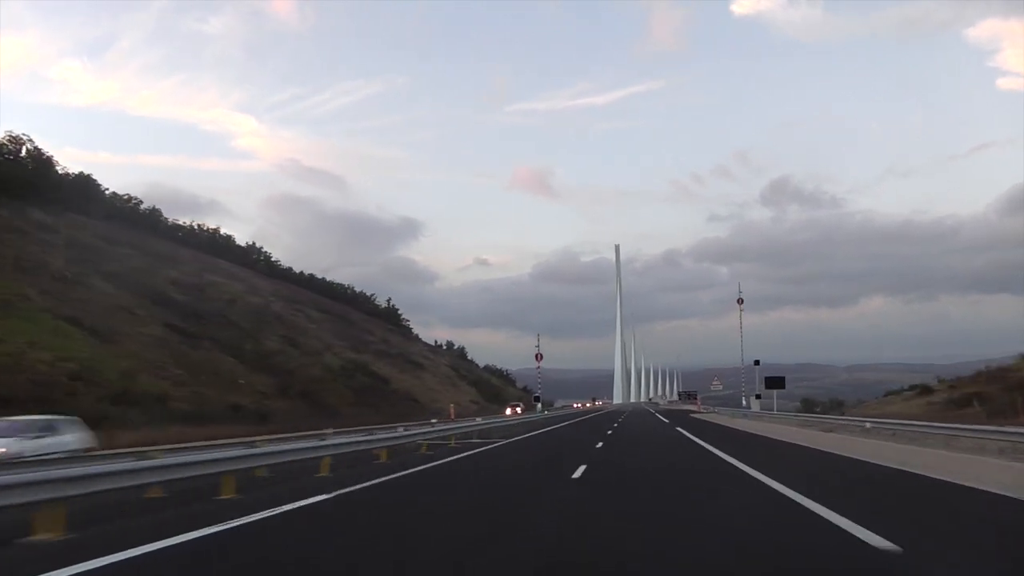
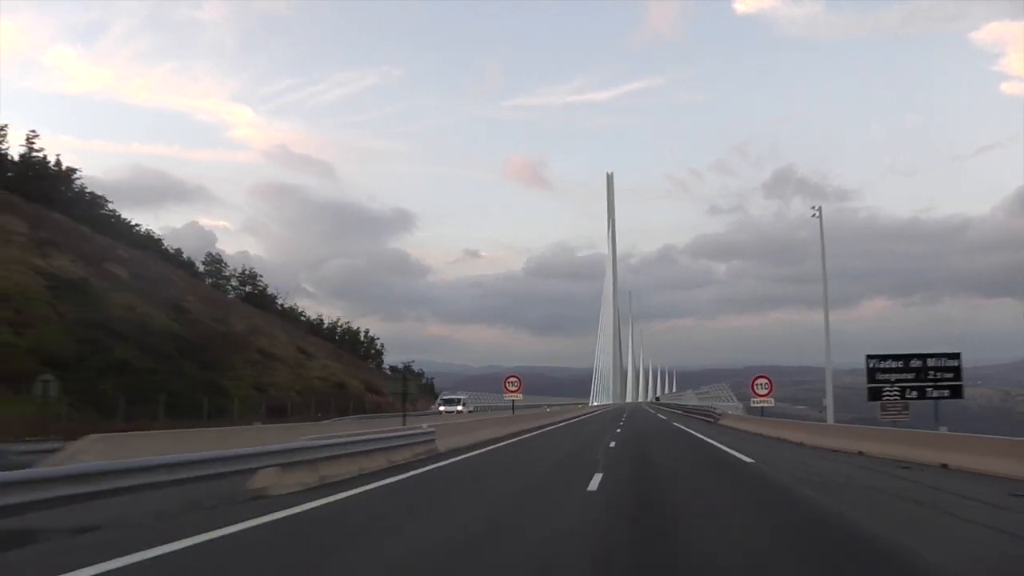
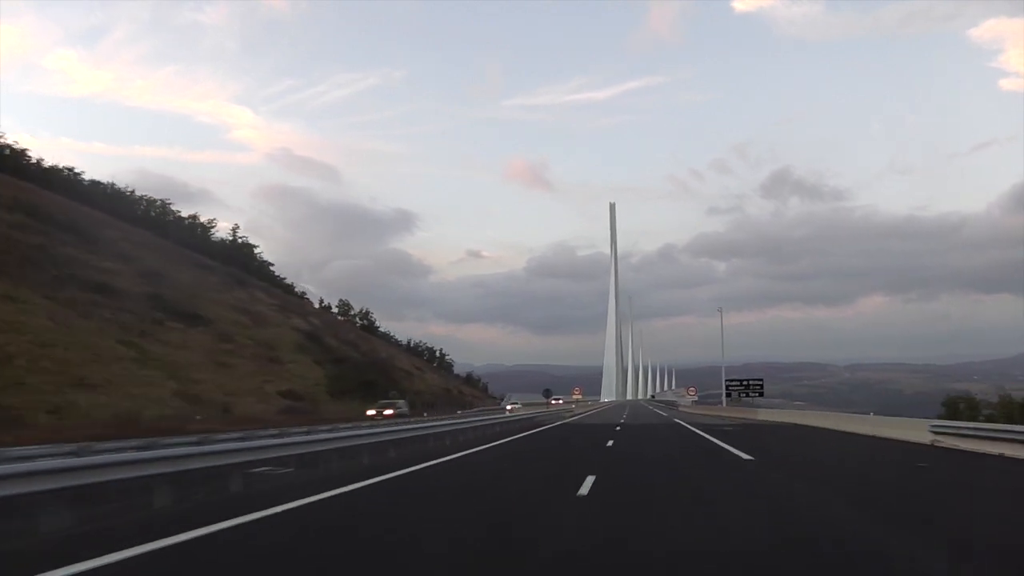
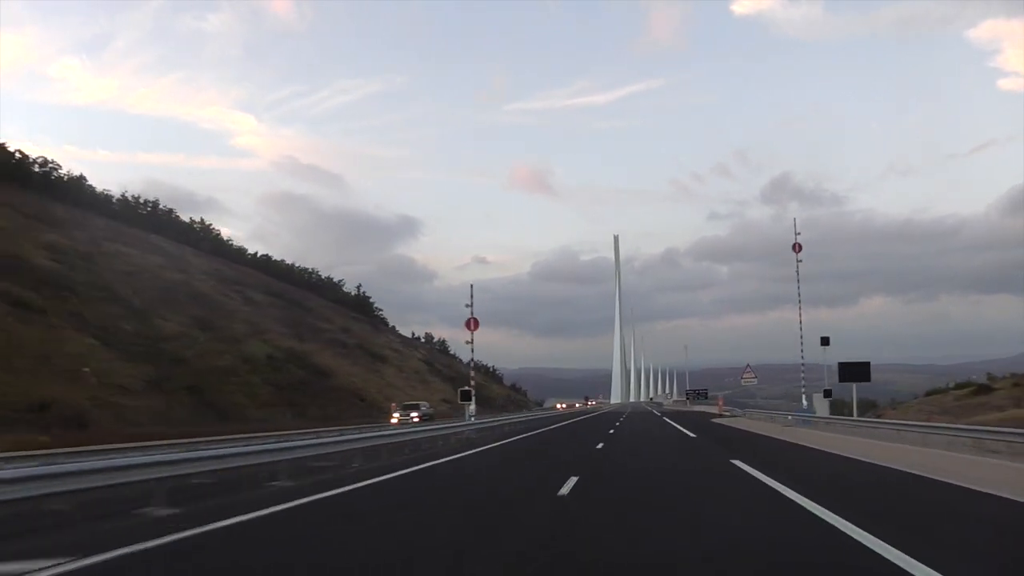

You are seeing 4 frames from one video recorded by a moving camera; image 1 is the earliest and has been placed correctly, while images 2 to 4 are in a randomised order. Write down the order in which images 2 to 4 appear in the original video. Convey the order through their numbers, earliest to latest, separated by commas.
4, 3, 2
